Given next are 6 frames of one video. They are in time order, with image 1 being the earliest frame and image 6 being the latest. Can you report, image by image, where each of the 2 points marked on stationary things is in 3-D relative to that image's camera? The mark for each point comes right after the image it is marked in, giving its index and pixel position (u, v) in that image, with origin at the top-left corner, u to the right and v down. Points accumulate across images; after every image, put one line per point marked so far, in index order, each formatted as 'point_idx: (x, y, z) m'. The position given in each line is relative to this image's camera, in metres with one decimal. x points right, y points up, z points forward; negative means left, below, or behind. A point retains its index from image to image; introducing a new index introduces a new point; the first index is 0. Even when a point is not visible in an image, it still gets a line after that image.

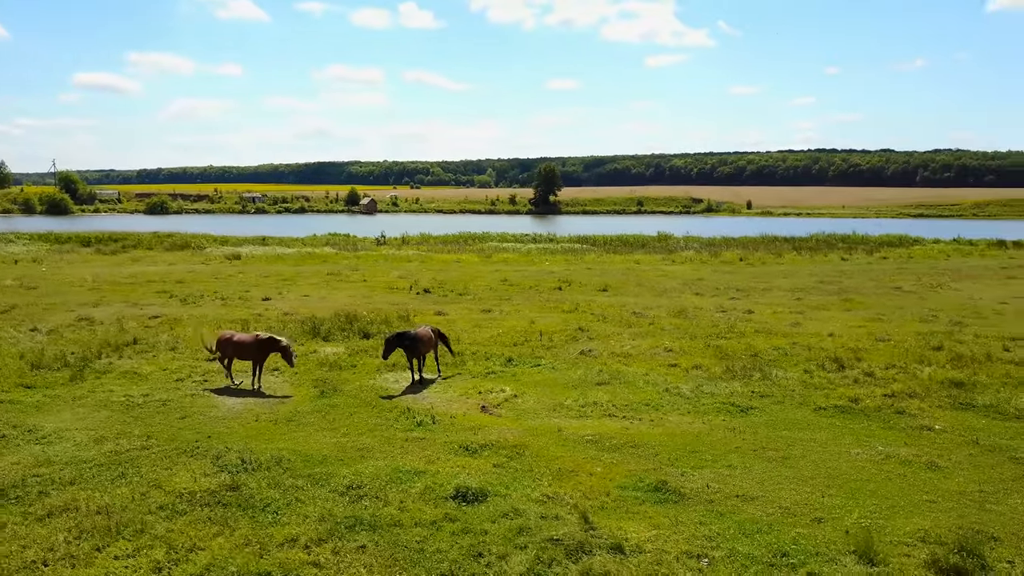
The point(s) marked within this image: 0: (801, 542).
0: (+3.2, -2.8, +9.1) m
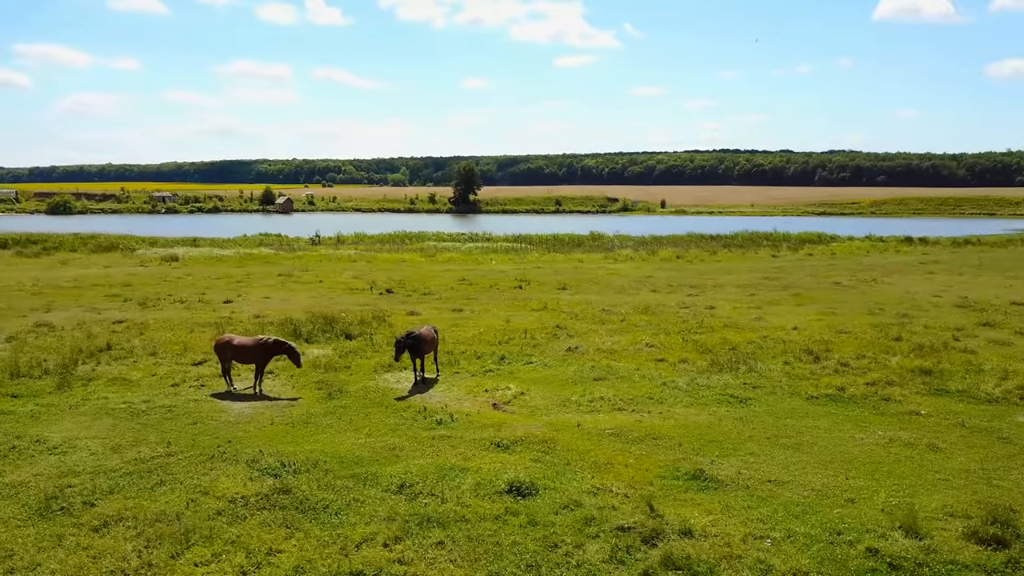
0: (+4.0, -2.7, +9.8) m
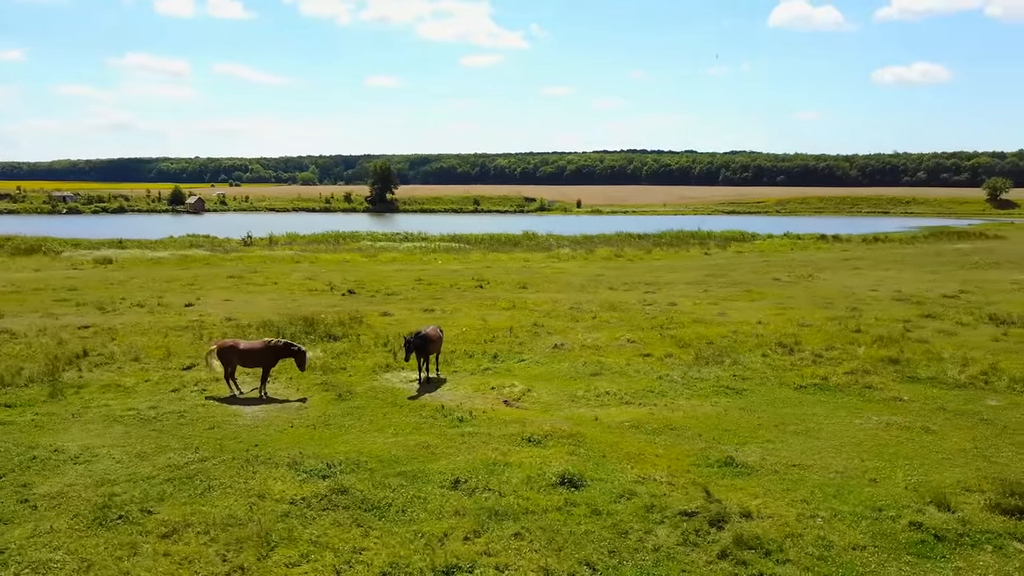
0: (+4.7, -2.7, +10.6) m
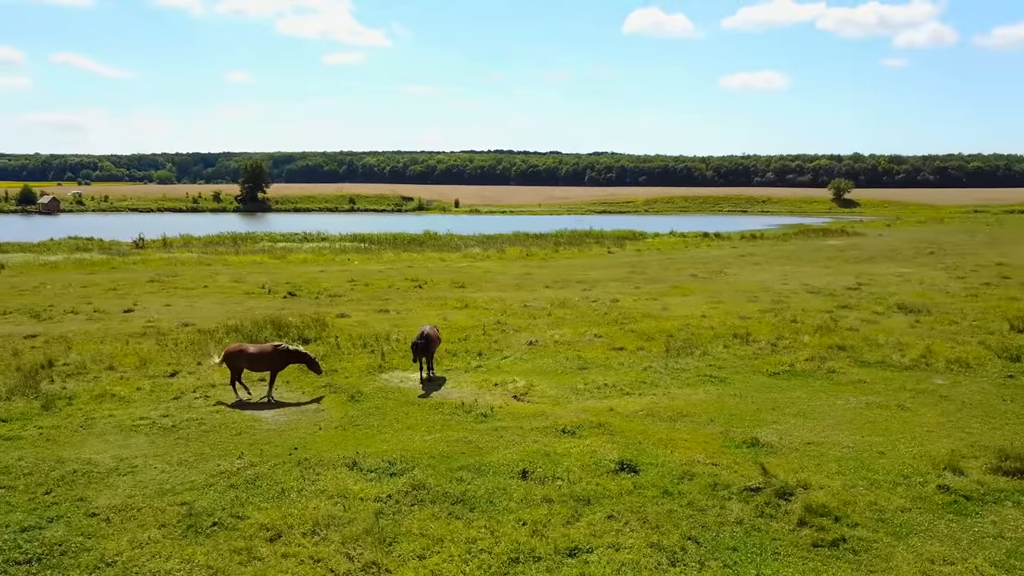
0: (+5.6, -2.5, +11.9) m
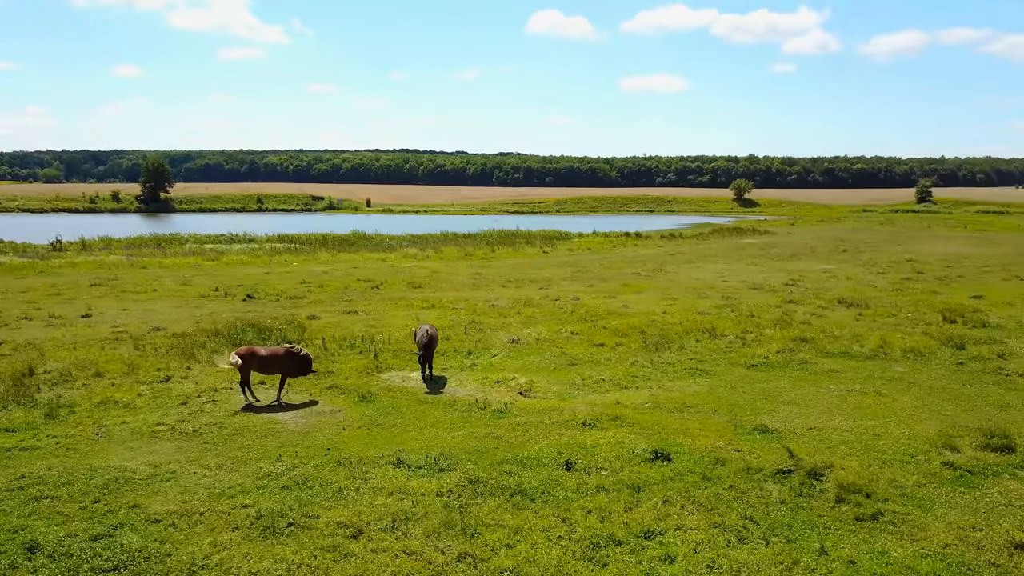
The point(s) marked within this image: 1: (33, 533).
0: (+6.1, -2.5, +13.0) m
1: (-5.4, -2.8, +9.5) m
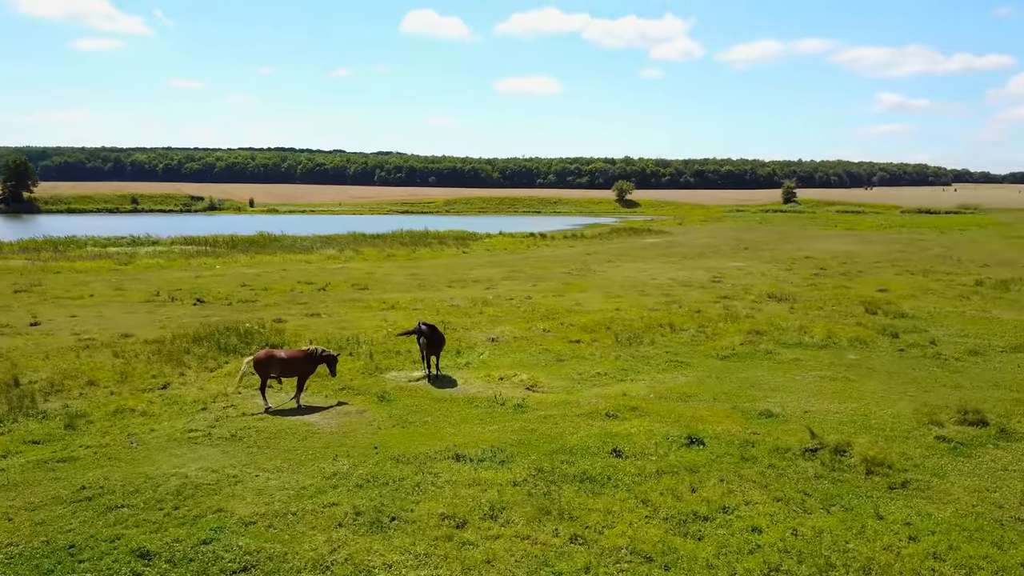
0: (+6.6, -2.4, +14.5) m
1: (-4.2, -2.8, +9.4) m
